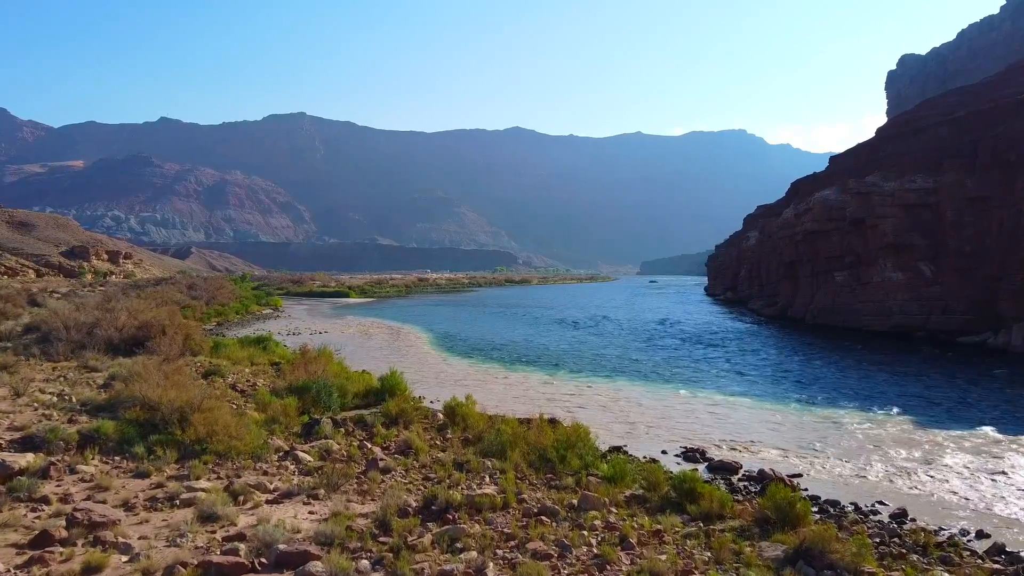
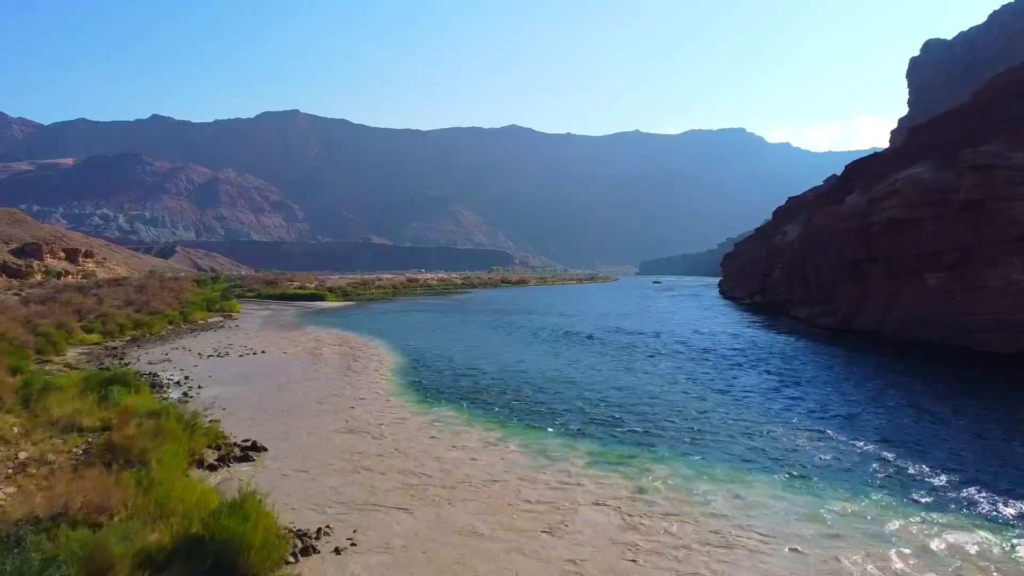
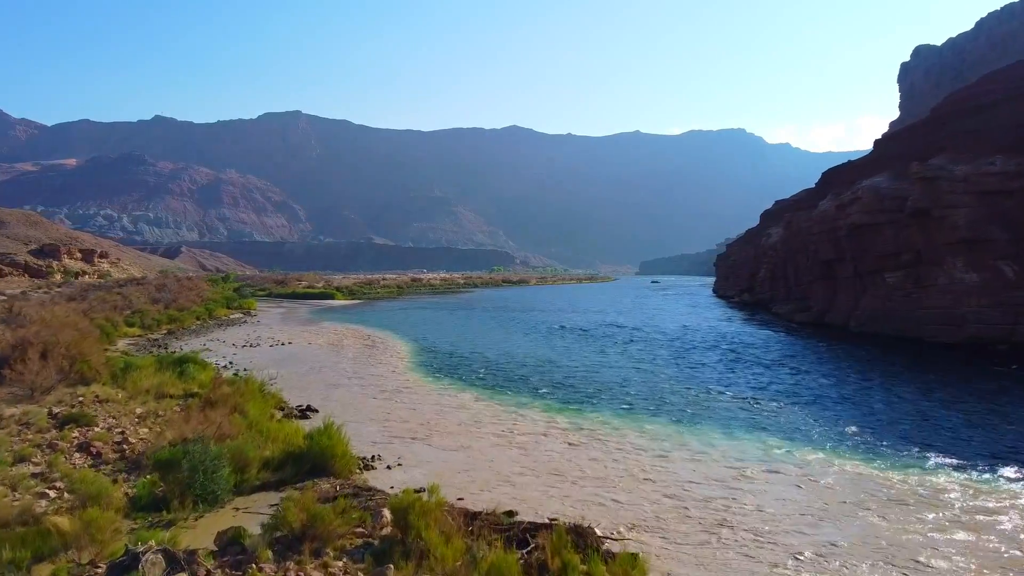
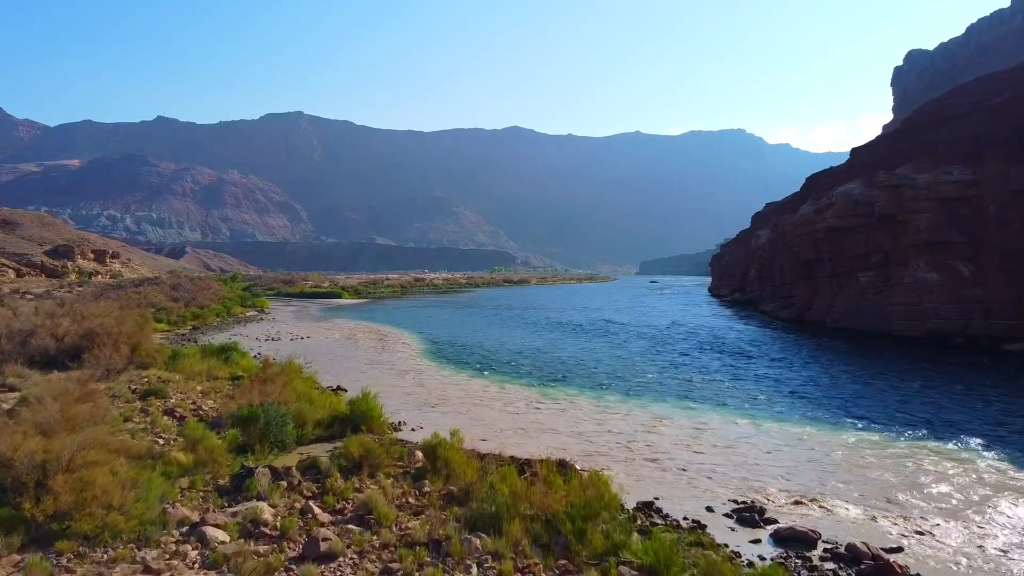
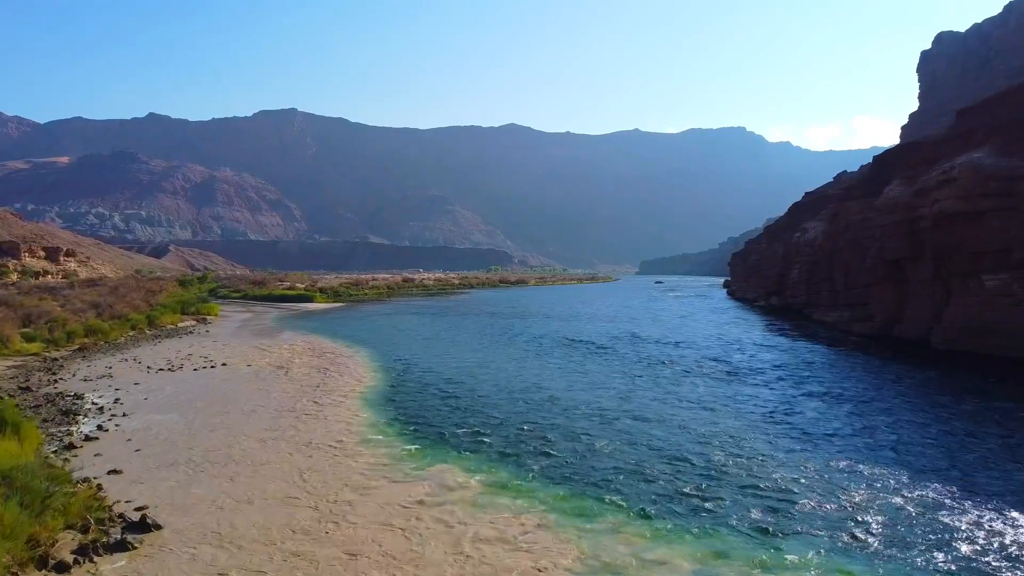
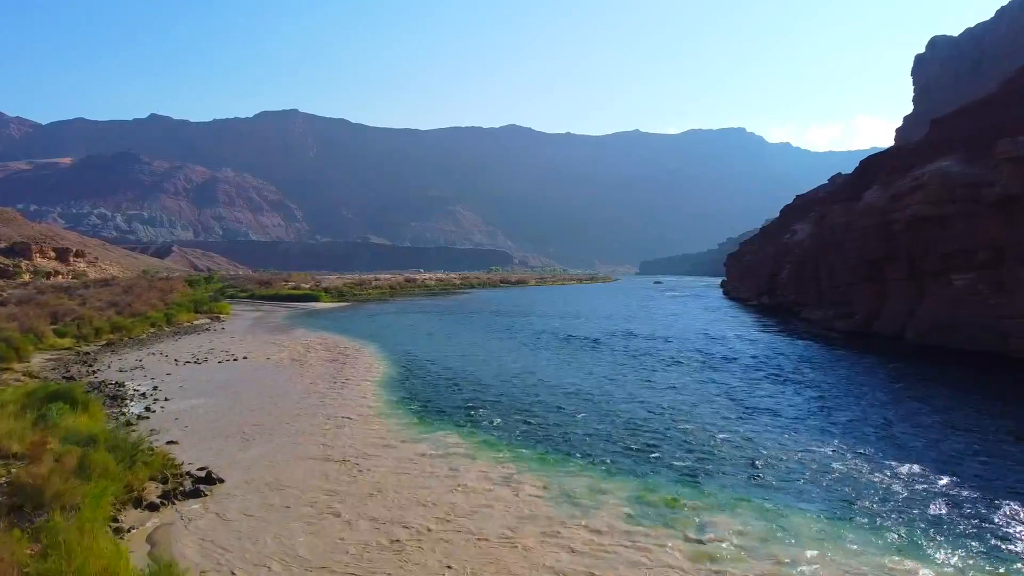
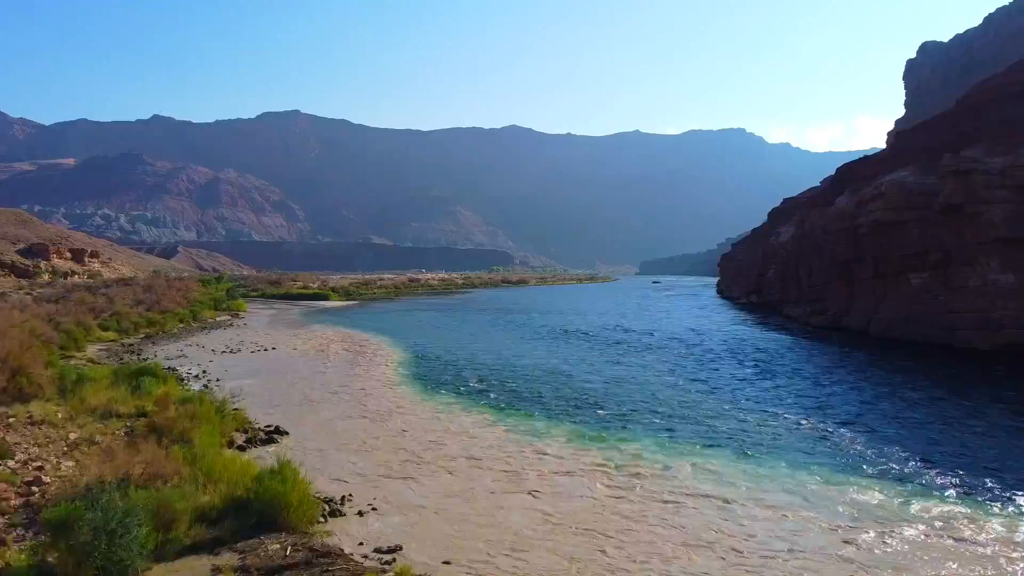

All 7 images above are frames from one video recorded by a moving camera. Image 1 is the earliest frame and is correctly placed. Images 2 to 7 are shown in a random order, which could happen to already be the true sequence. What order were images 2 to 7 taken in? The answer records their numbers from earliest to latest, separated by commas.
4, 3, 7, 2, 6, 5
